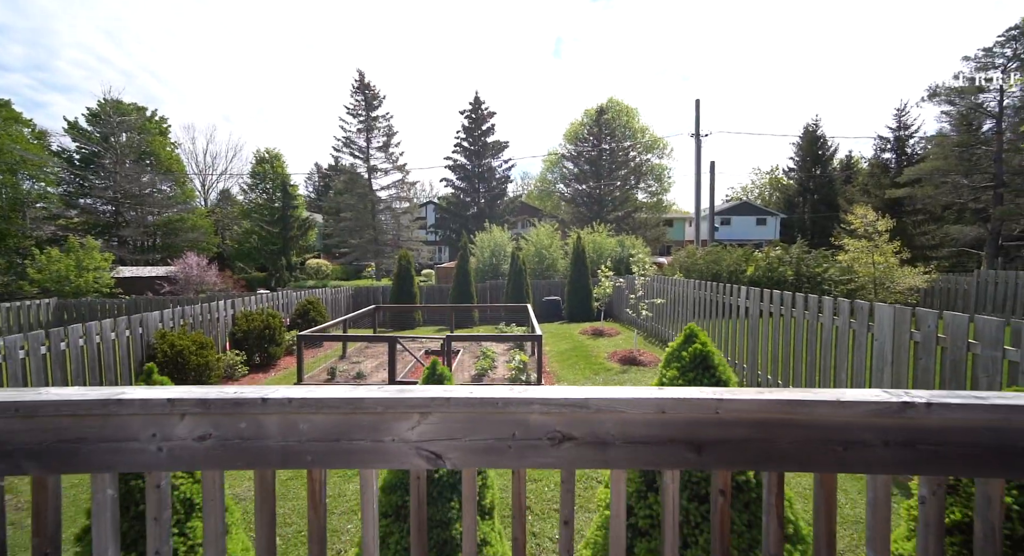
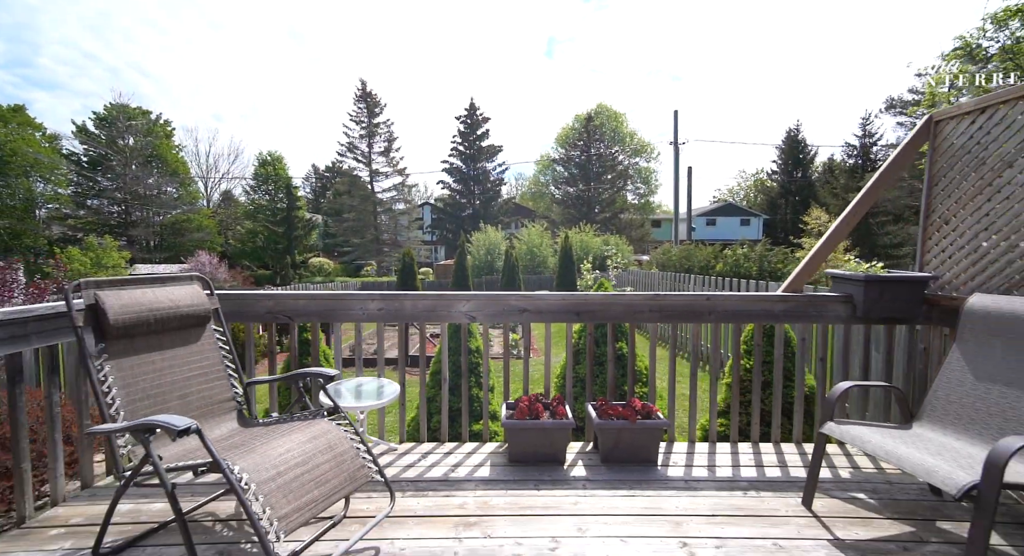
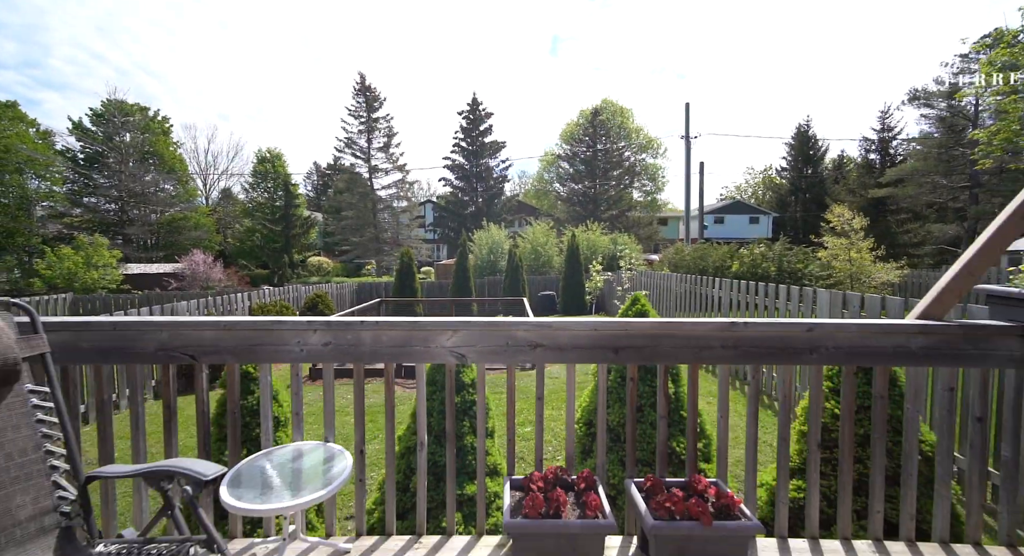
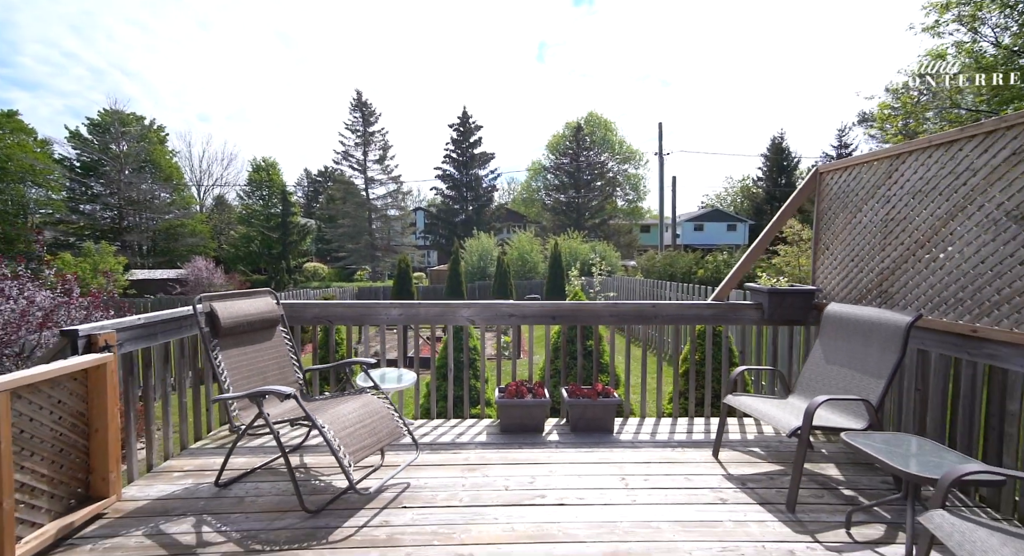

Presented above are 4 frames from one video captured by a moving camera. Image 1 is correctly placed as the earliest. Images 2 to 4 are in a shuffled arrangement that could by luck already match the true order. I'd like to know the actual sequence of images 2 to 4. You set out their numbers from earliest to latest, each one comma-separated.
3, 2, 4
